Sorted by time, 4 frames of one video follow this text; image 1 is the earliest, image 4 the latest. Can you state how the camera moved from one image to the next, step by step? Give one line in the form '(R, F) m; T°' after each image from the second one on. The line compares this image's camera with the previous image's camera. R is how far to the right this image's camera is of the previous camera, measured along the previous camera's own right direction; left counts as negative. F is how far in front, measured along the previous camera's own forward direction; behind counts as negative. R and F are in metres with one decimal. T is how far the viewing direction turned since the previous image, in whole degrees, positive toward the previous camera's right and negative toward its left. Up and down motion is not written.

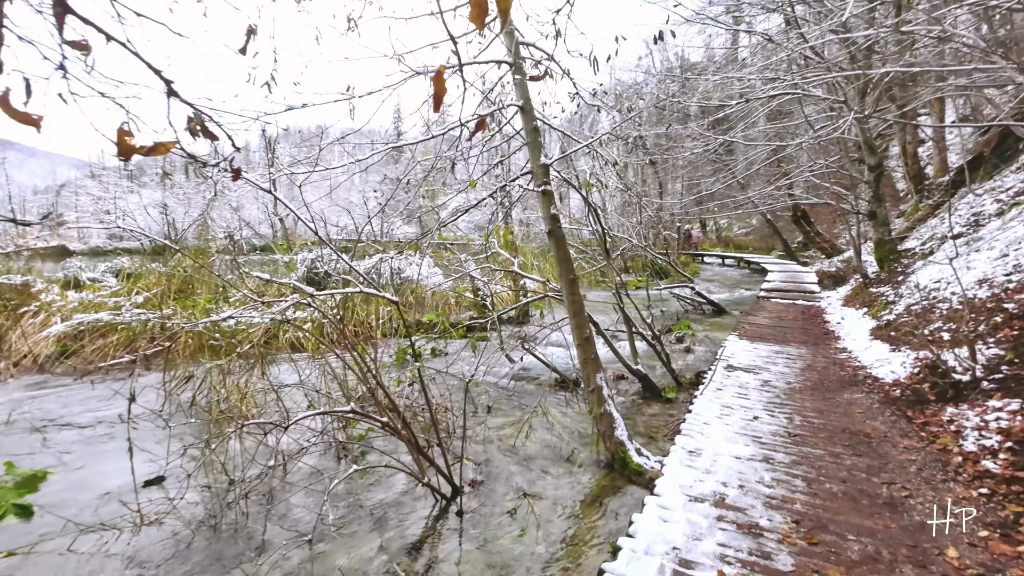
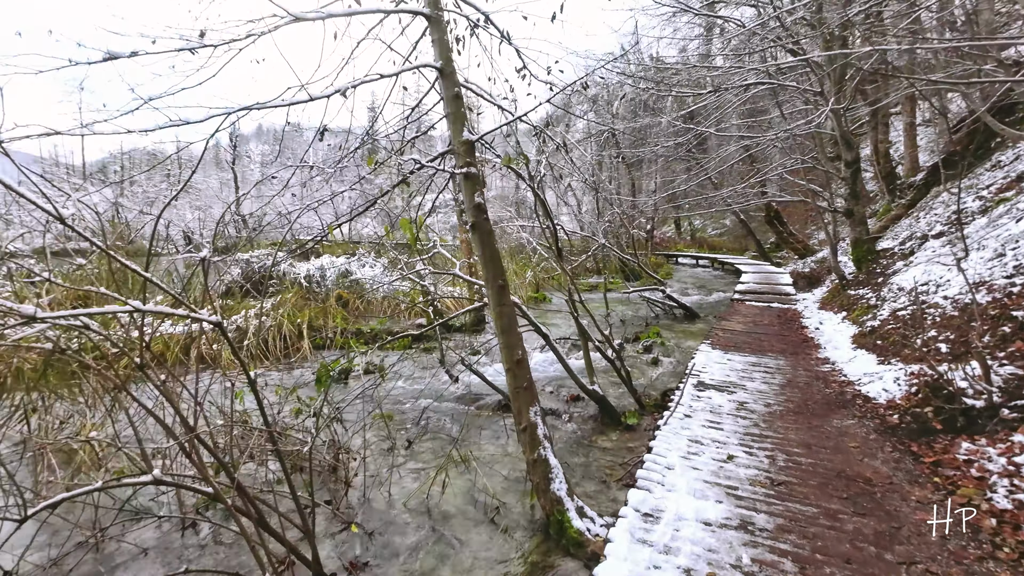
(+0.4, +0.9) m; +2°
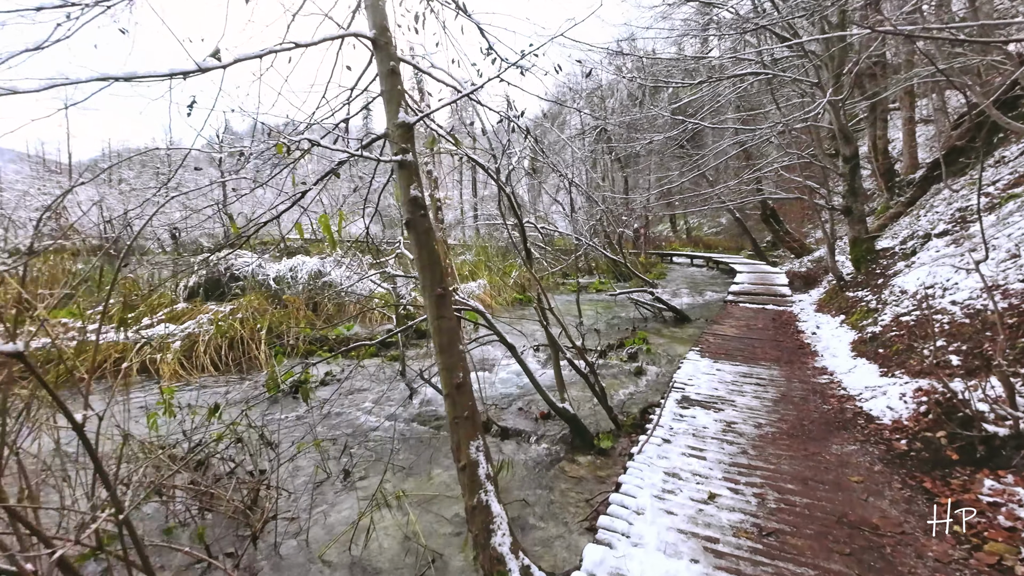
(+0.3, +0.5) m; 0°
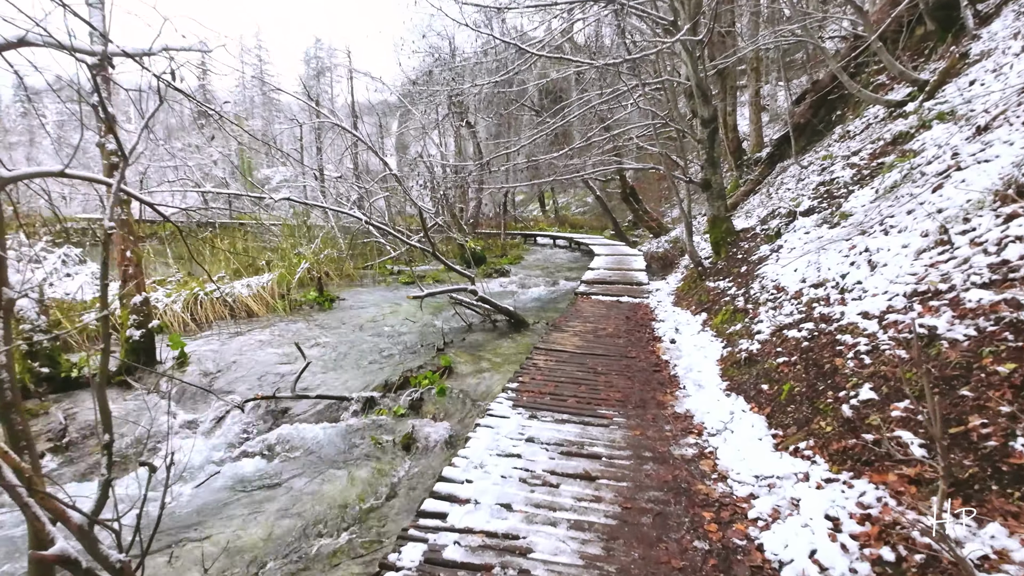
(+1.5, +2.4) m; +14°
